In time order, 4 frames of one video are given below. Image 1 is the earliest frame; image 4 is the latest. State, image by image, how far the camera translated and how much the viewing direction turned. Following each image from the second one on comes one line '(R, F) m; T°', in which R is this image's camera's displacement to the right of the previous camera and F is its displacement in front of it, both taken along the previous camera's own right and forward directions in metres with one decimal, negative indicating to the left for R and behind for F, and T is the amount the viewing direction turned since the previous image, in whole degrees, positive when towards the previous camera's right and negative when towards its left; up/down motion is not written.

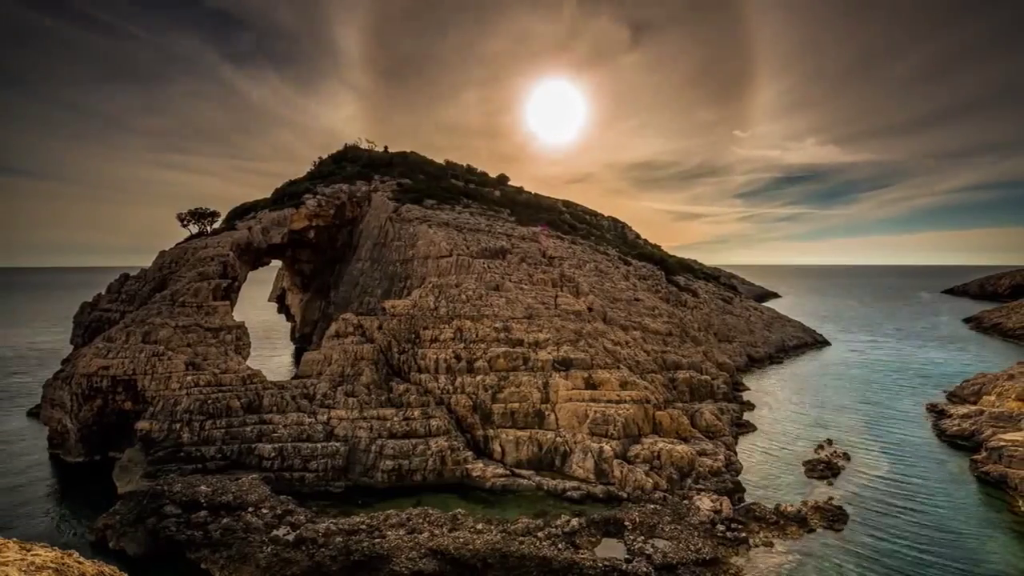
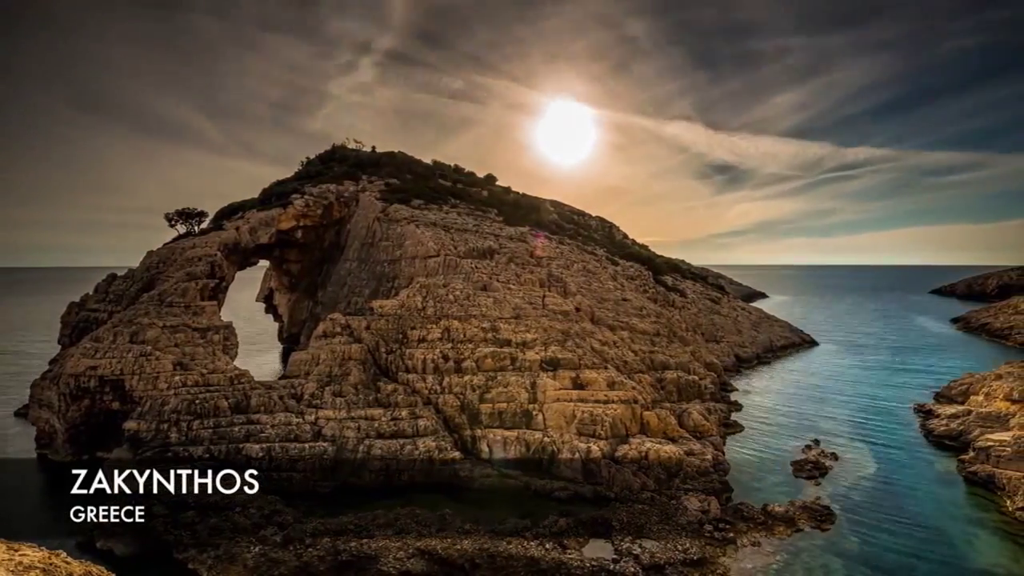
(+0.6, 0.0) m; 0°
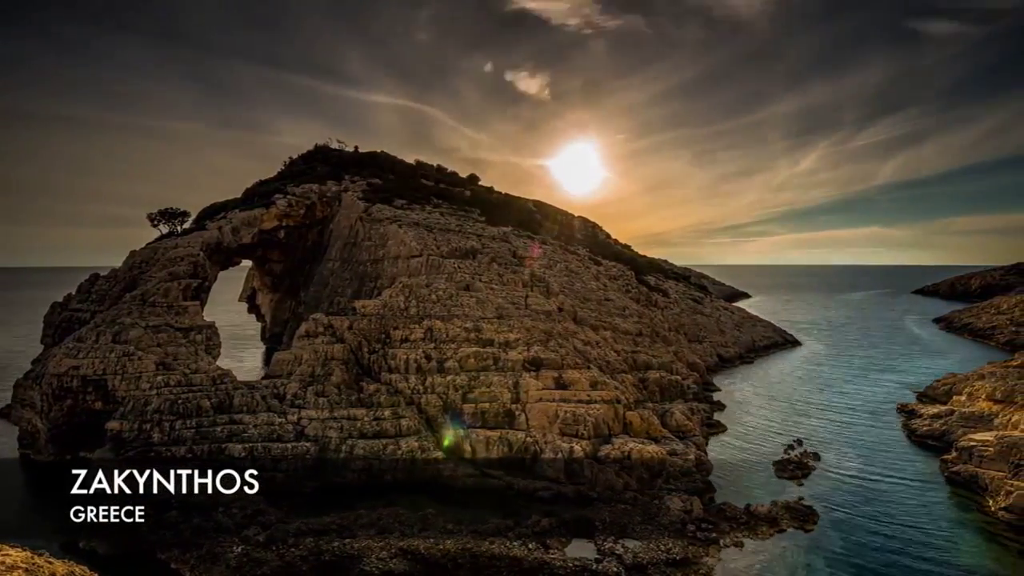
(+0.9, 0.0) m; 0°
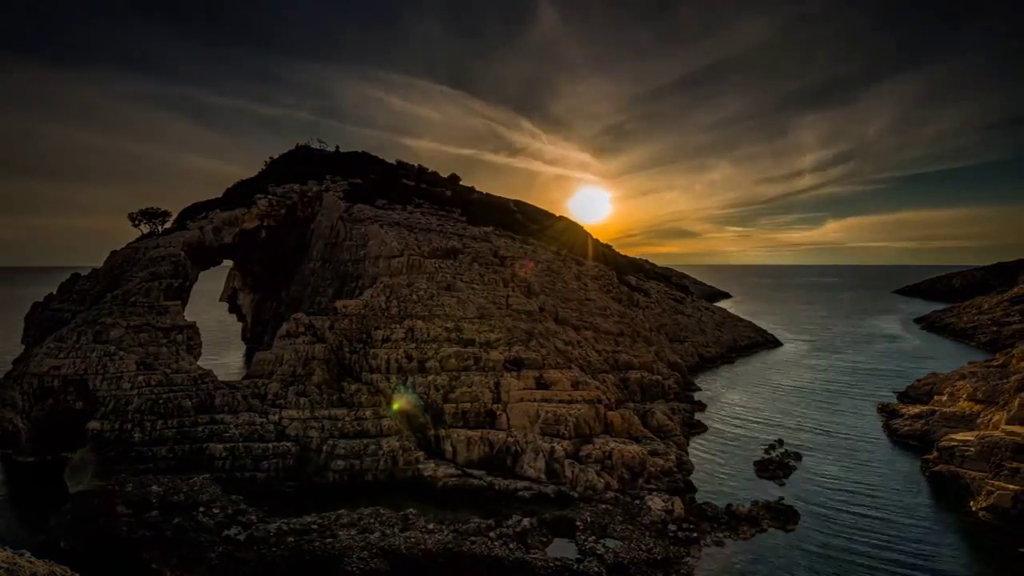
(+0.9, 0.0) m; 0°
